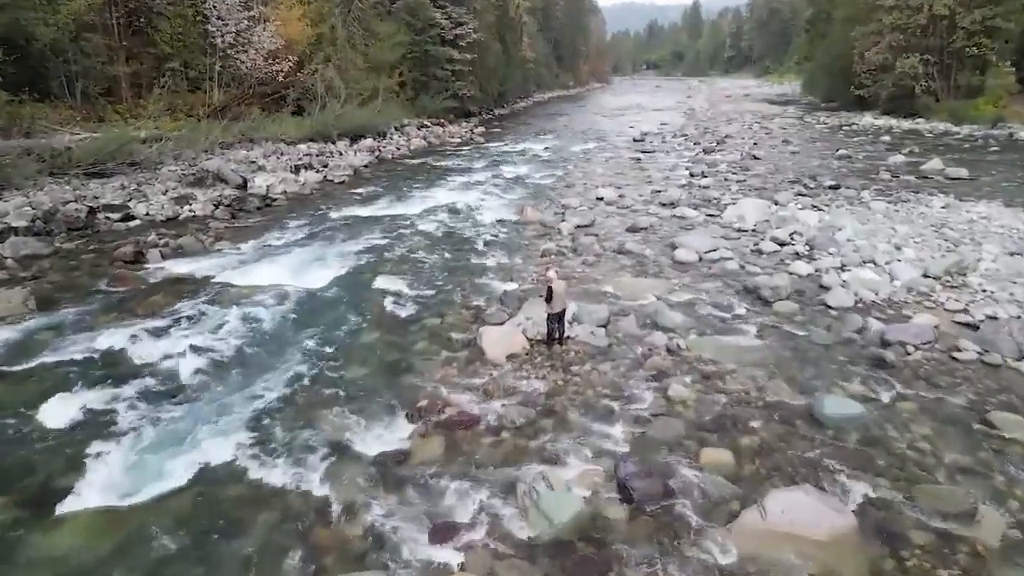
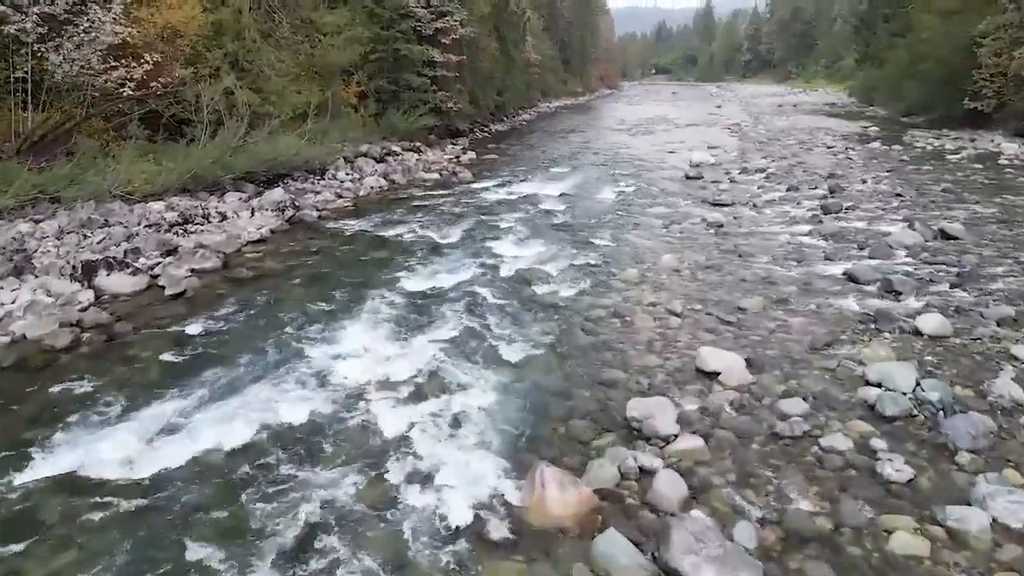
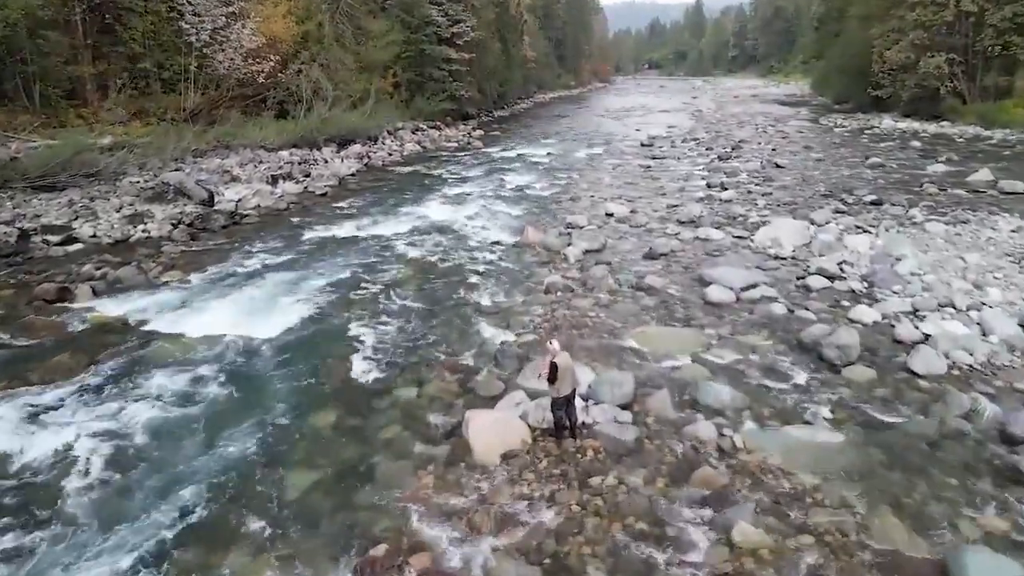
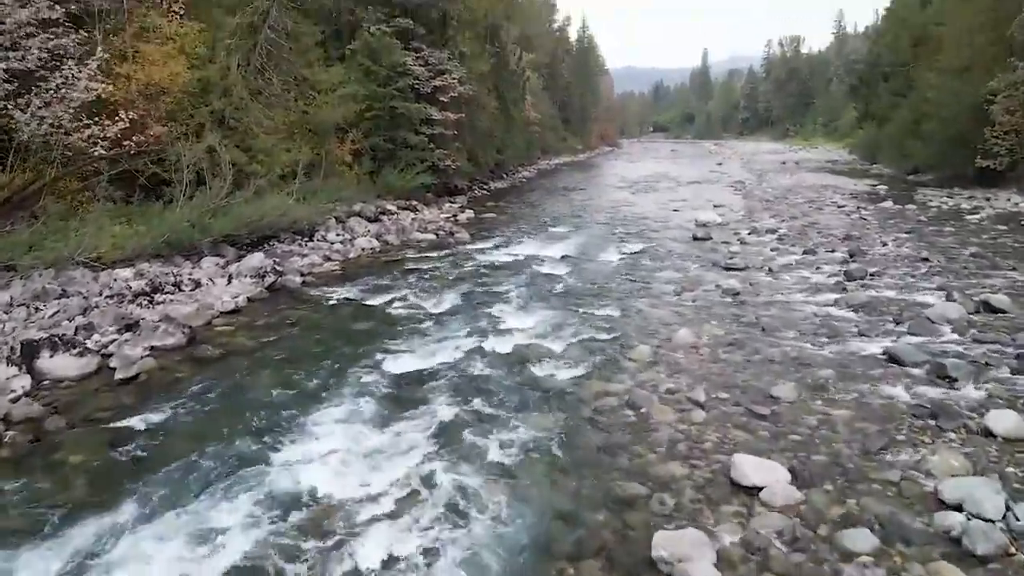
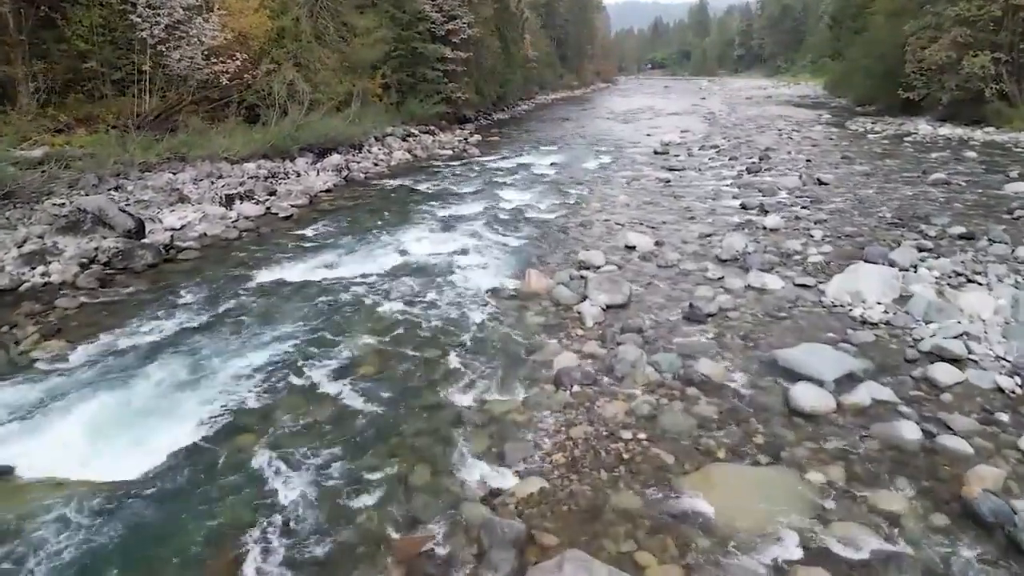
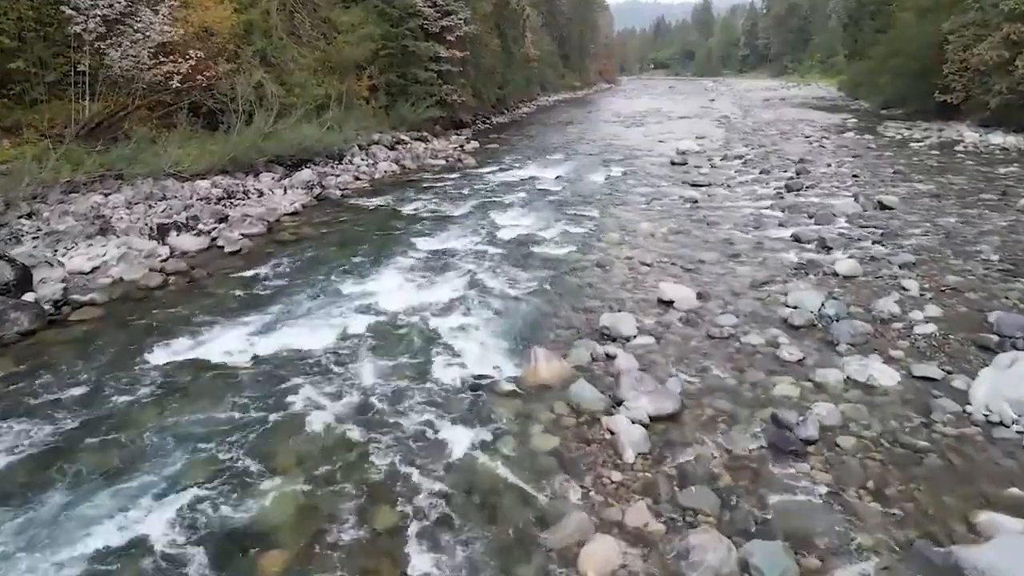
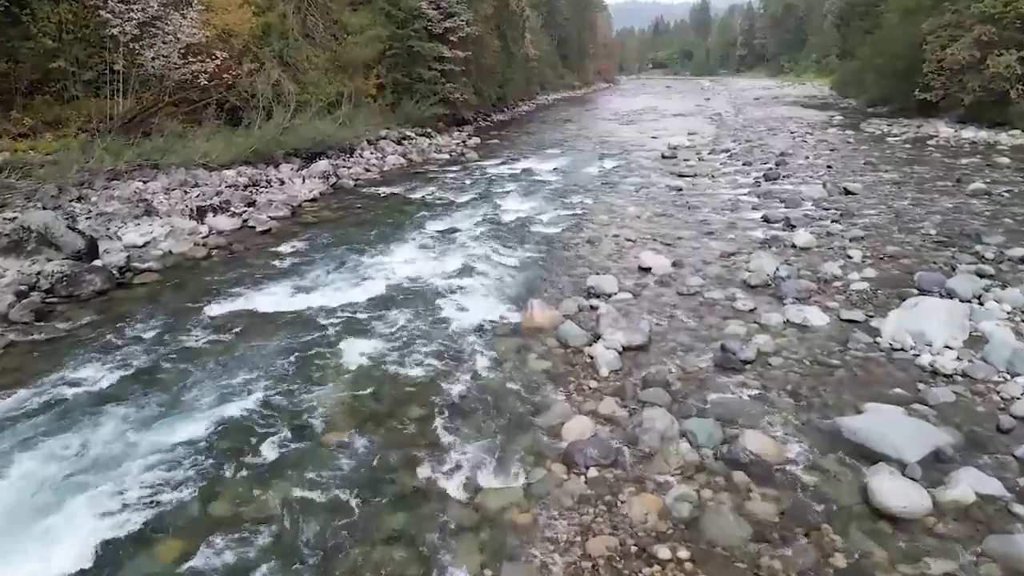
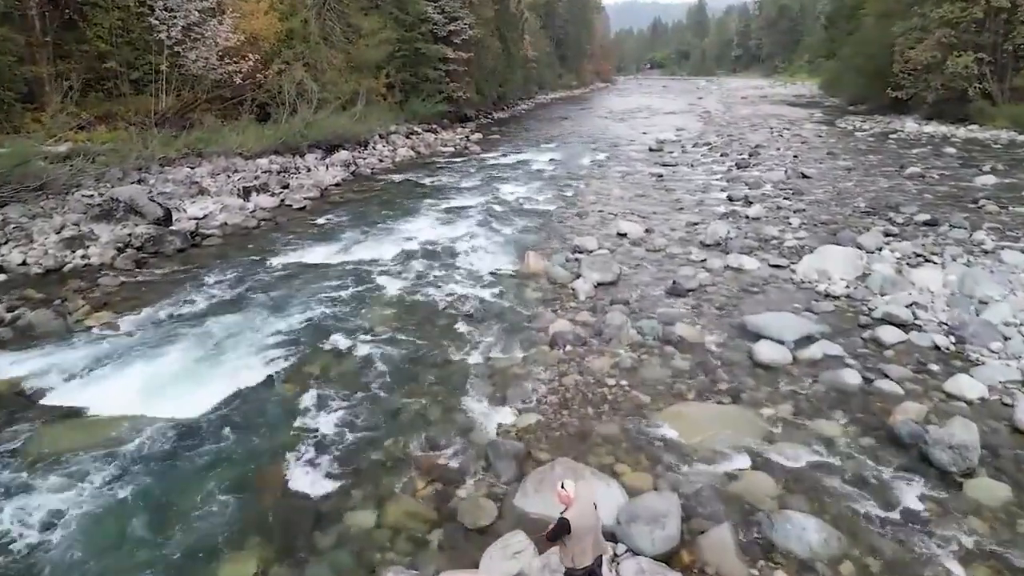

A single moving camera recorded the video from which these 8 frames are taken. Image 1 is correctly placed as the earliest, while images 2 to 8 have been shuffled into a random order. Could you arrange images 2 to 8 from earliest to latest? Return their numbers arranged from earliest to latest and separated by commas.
3, 8, 5, 7, 6, 2, 4
